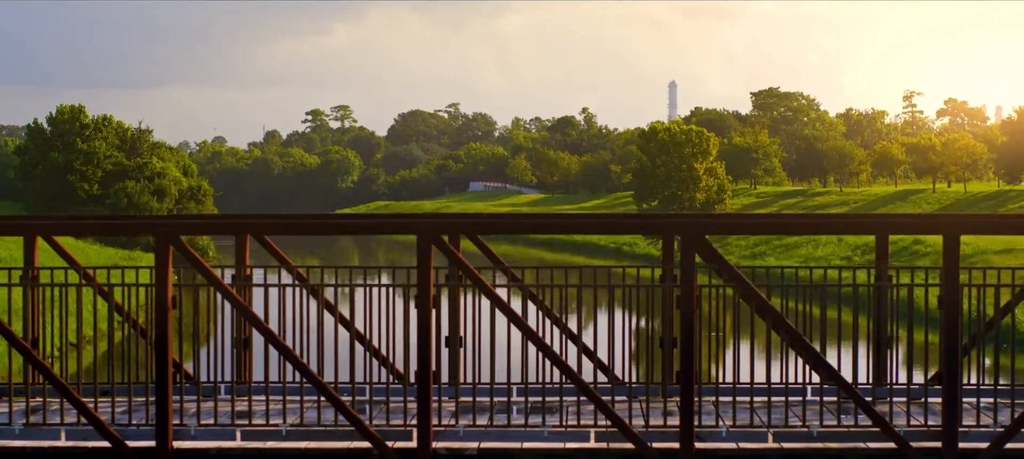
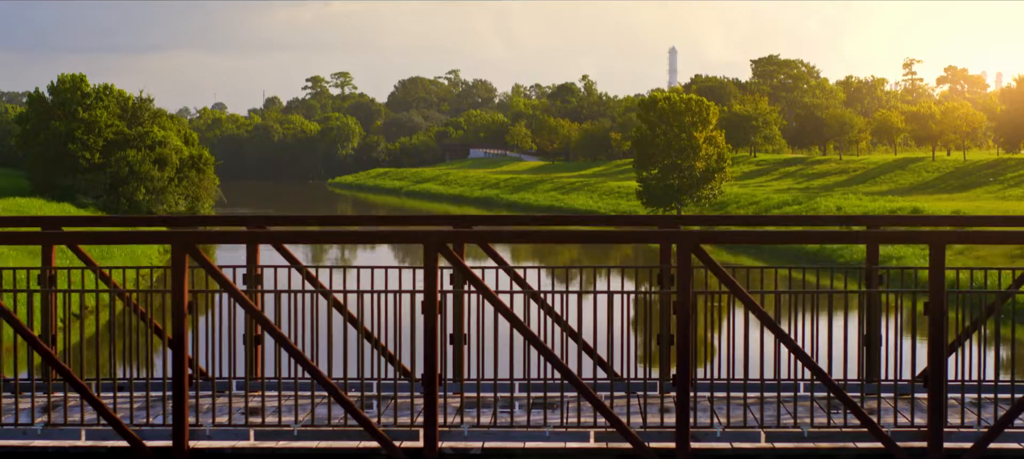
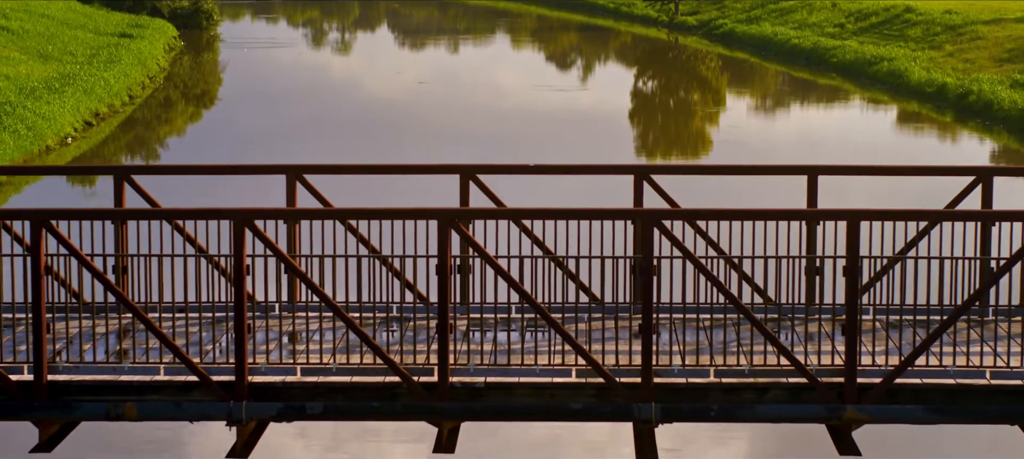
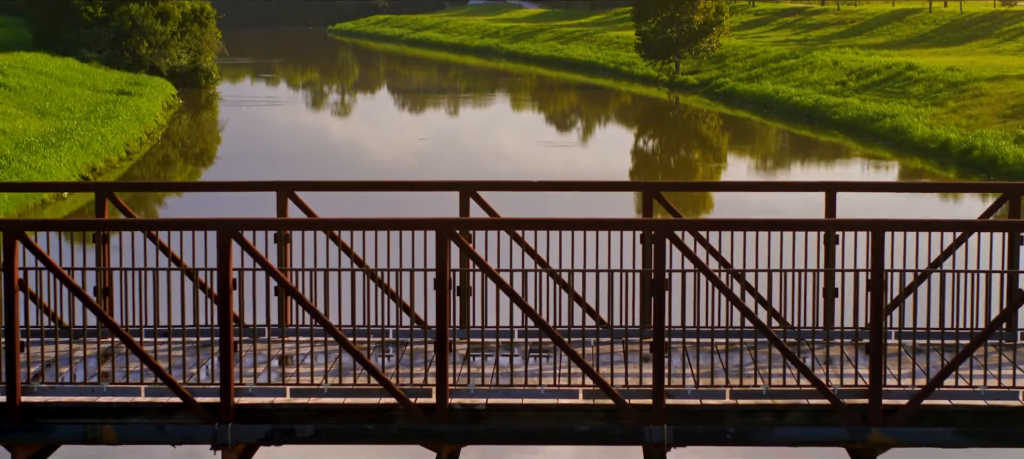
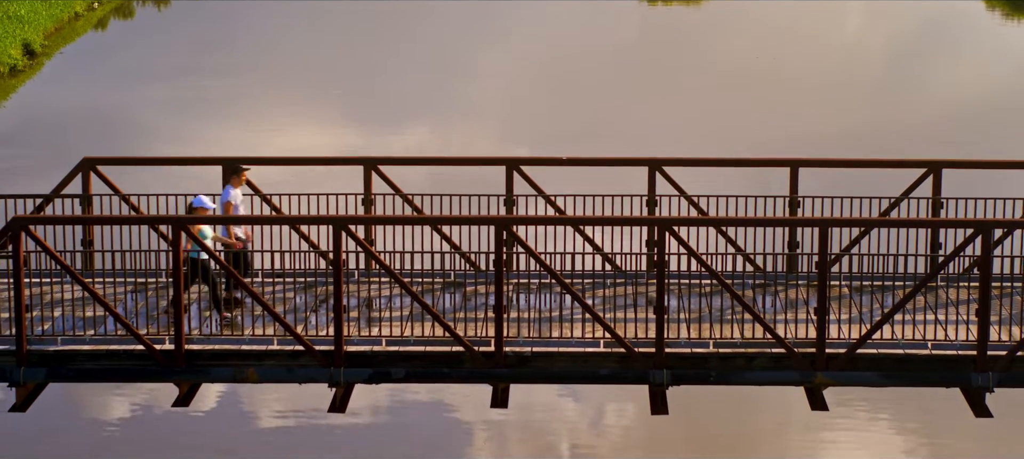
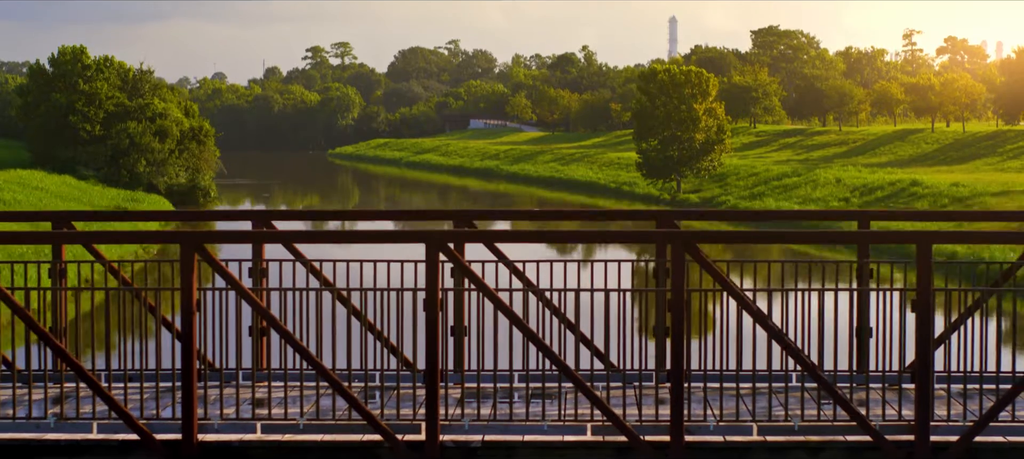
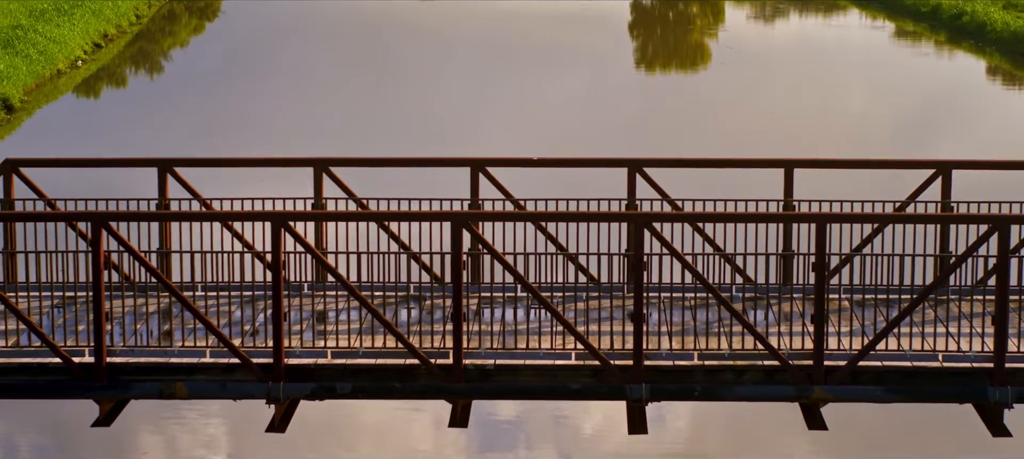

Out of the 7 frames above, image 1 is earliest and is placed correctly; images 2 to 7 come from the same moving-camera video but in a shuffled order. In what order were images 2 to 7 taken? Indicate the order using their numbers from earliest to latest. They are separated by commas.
2, 6, 4, 3, 7, 5
